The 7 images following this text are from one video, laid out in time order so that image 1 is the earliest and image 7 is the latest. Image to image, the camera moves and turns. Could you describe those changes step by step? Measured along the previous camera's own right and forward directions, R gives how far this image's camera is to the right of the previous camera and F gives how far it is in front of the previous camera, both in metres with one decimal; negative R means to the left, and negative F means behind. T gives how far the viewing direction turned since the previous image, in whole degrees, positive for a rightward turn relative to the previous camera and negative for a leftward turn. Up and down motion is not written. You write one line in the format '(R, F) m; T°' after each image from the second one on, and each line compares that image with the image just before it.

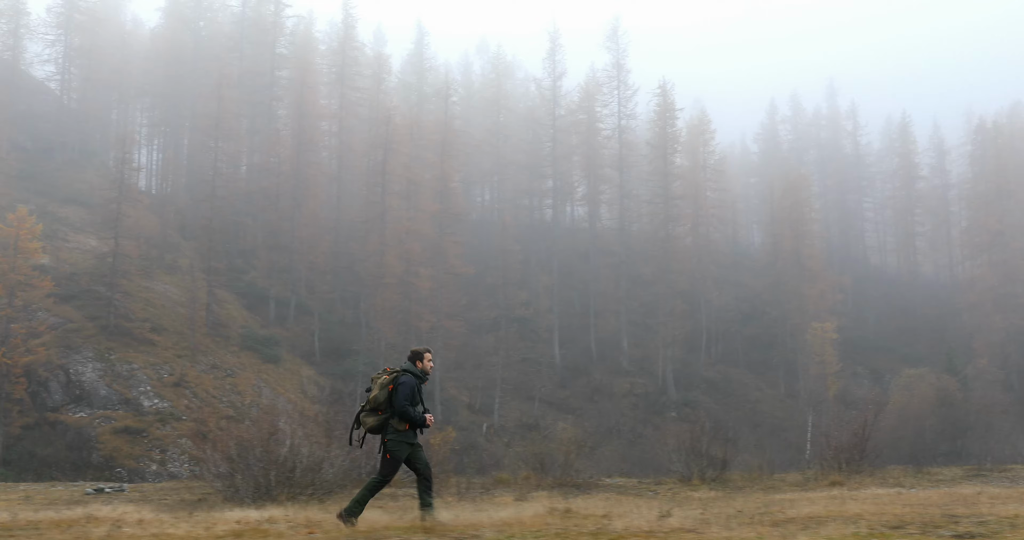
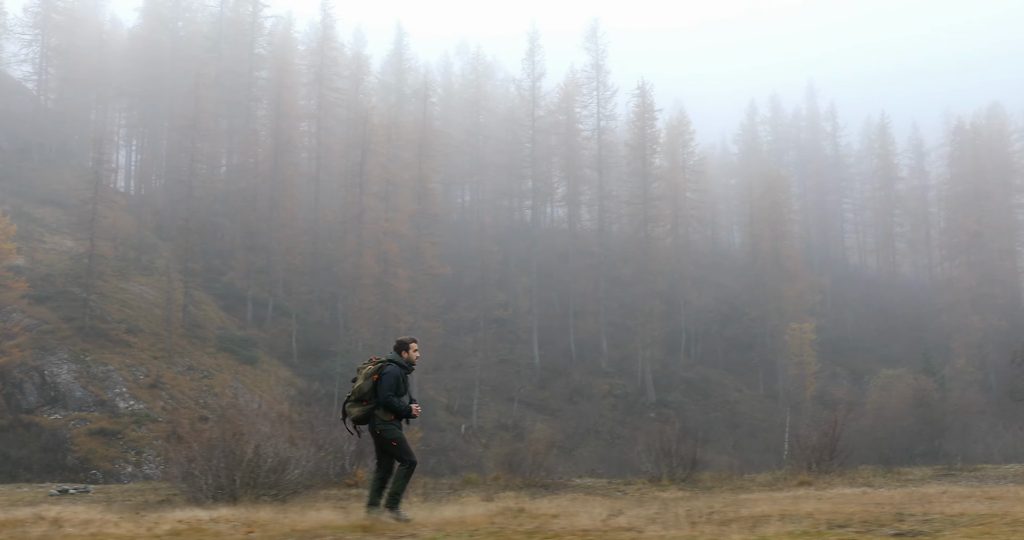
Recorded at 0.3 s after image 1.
(+0.9, 0.0) m; 0°
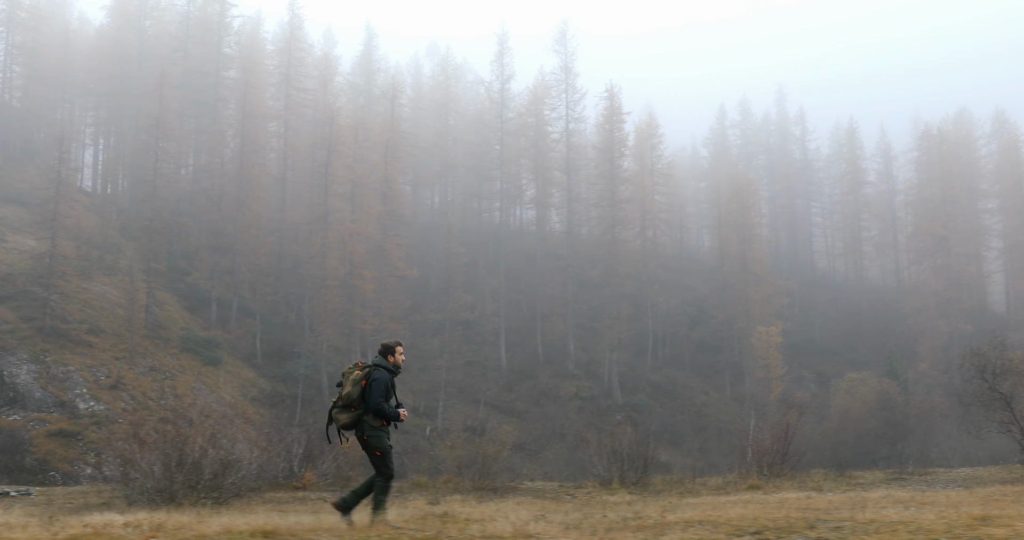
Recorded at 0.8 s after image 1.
(+1.4, -0.1) m; +1°
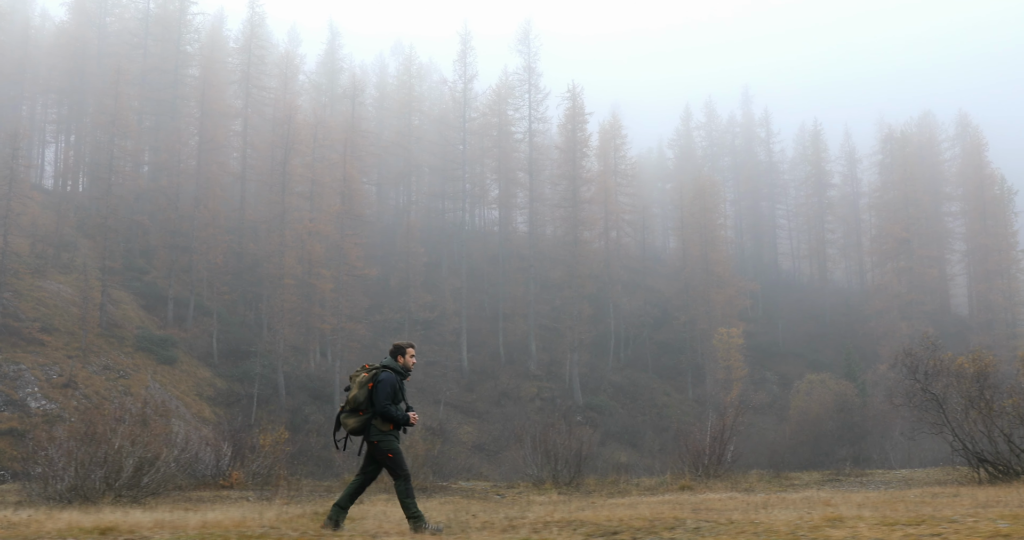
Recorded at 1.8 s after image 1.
(+1.6, 0.0) m; +1°
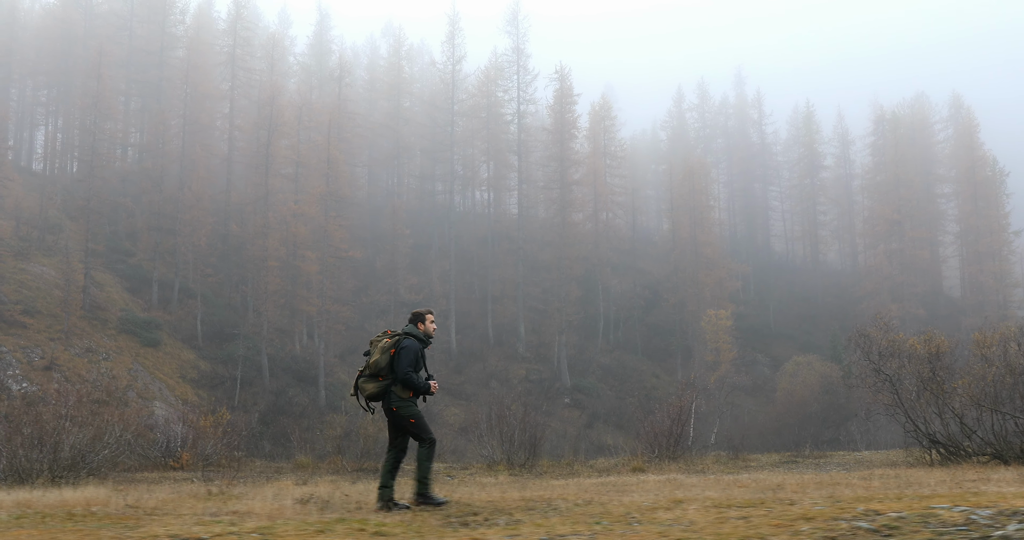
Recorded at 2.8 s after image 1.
(+0.9, +0.2) m; 0°
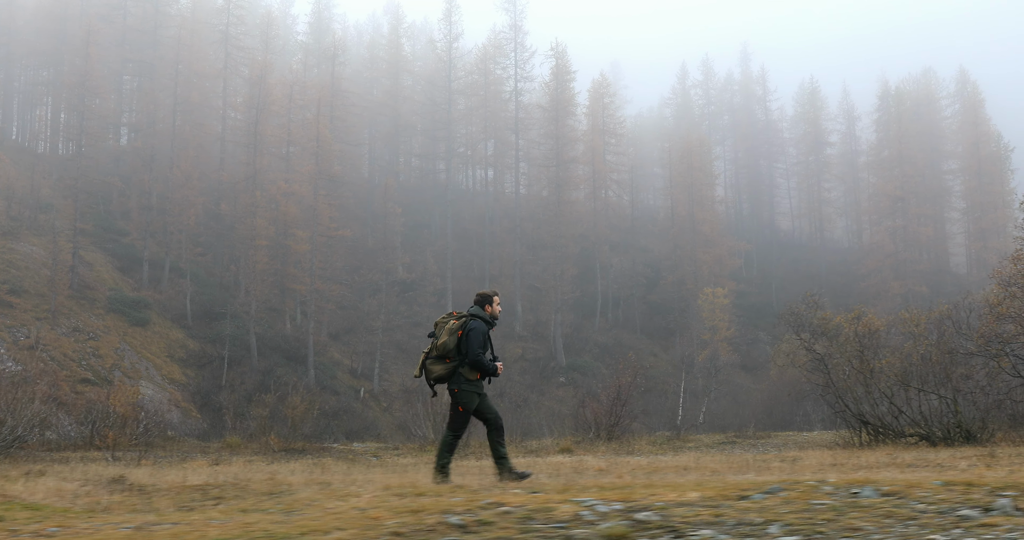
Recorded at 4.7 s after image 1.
(+1.5, +0.3) m; -2°
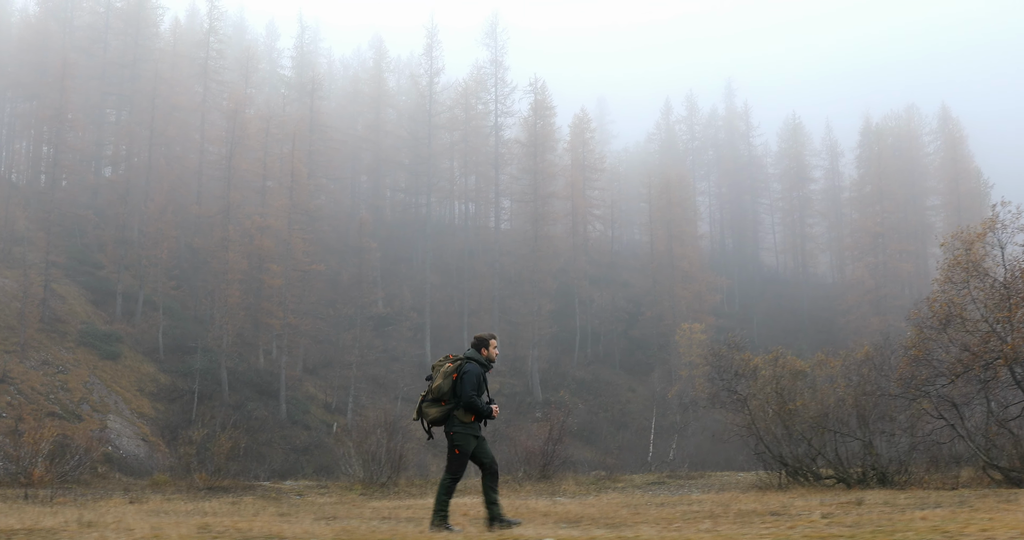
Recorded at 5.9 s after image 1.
(+1.1, 0.0) m; 0°
